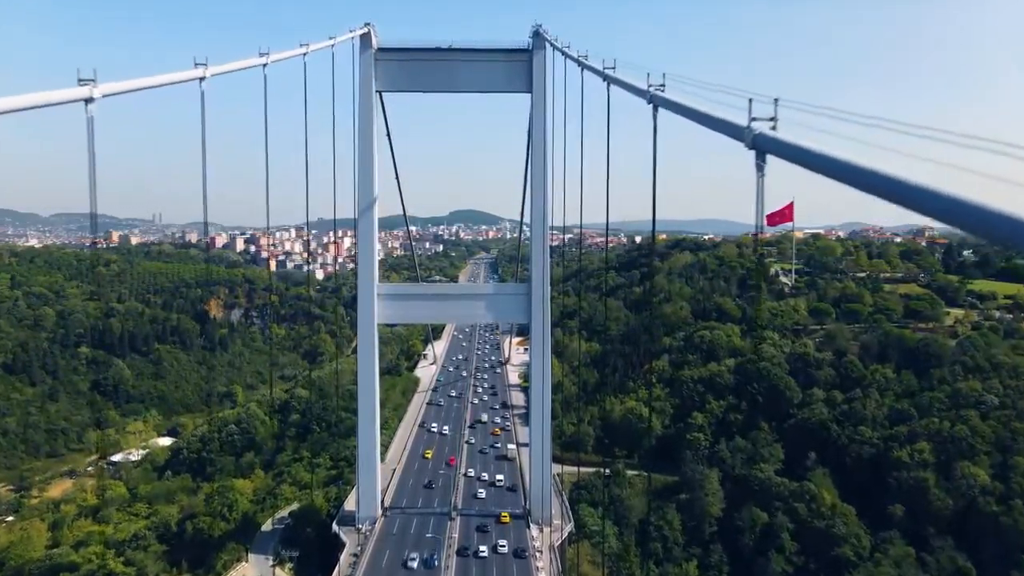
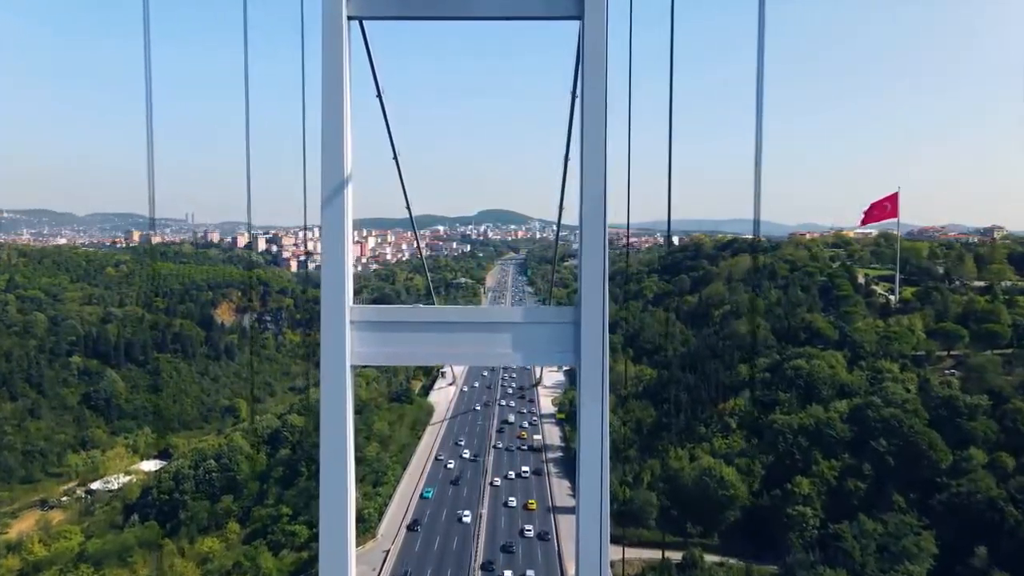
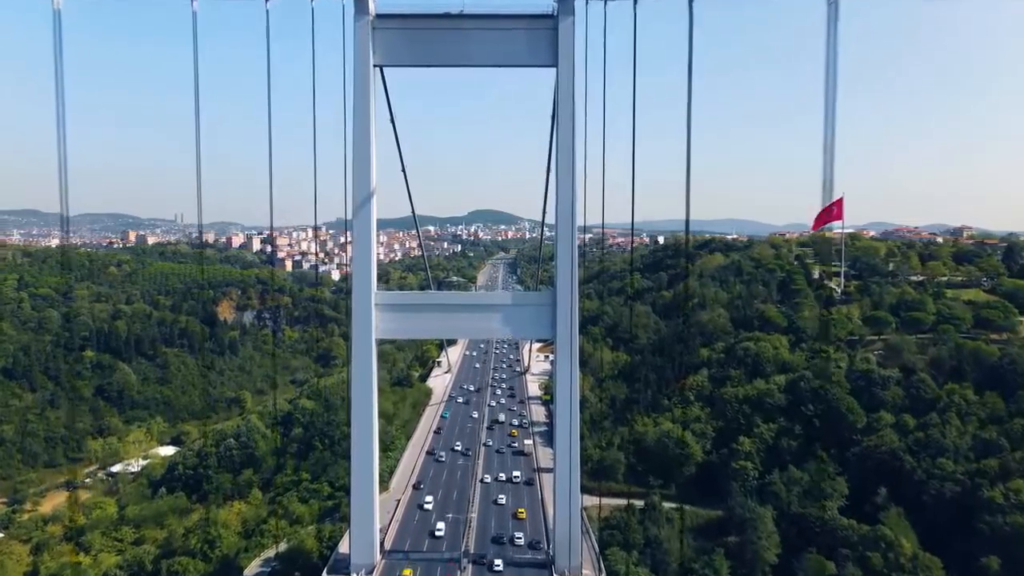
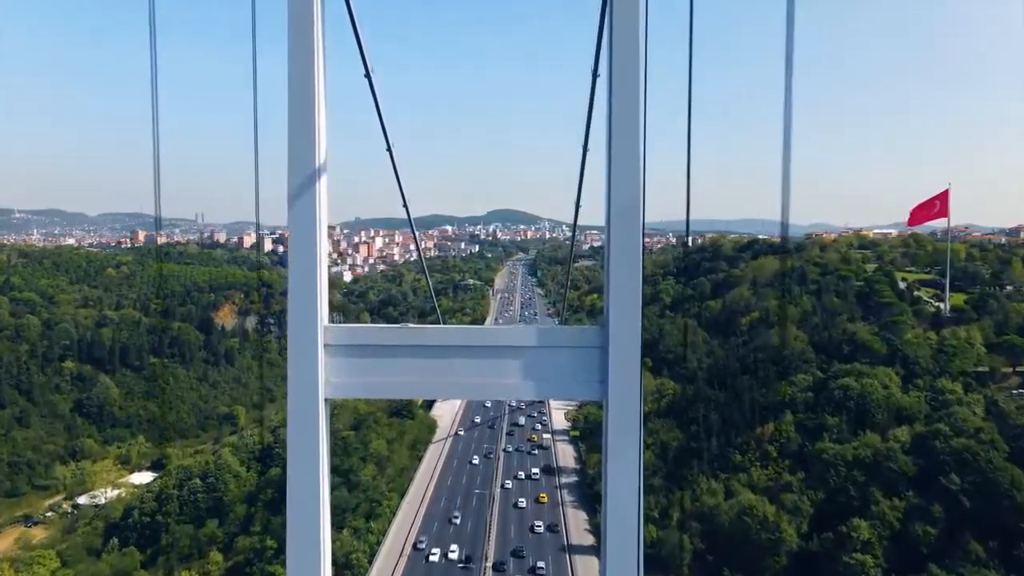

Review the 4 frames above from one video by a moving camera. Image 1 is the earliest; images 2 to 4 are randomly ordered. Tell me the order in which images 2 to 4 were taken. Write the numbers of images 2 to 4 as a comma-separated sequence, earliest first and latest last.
3, 2, 4
